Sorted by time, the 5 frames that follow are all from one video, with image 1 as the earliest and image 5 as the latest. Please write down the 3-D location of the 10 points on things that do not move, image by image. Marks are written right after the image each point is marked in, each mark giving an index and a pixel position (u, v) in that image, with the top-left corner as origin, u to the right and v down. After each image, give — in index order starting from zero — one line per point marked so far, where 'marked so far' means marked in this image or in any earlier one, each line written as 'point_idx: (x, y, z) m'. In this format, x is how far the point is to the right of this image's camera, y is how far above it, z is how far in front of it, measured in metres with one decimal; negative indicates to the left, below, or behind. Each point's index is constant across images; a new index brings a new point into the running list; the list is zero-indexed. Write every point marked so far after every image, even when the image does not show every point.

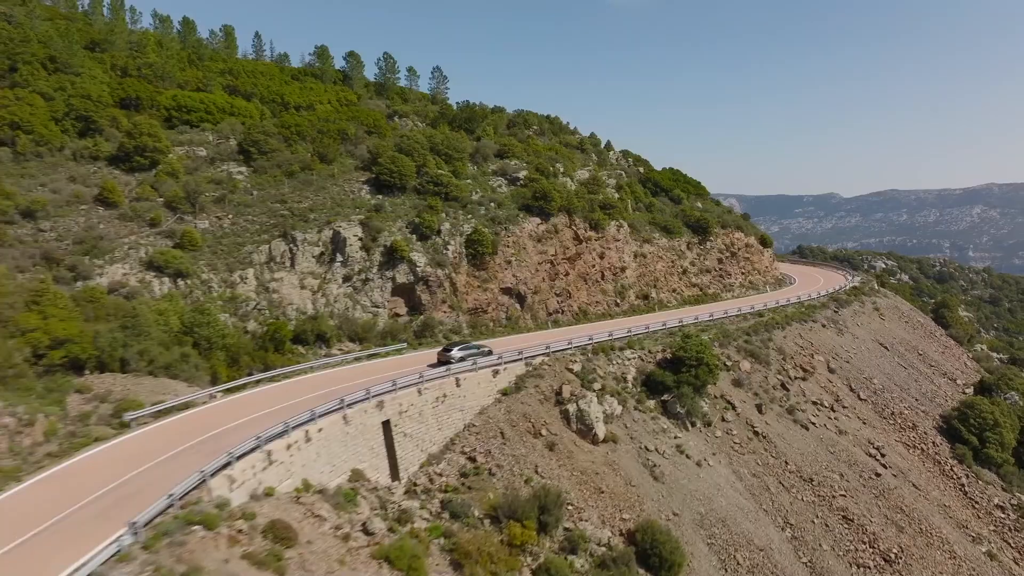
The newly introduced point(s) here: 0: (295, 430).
0: (-4.6, -3.0, +17.8) m
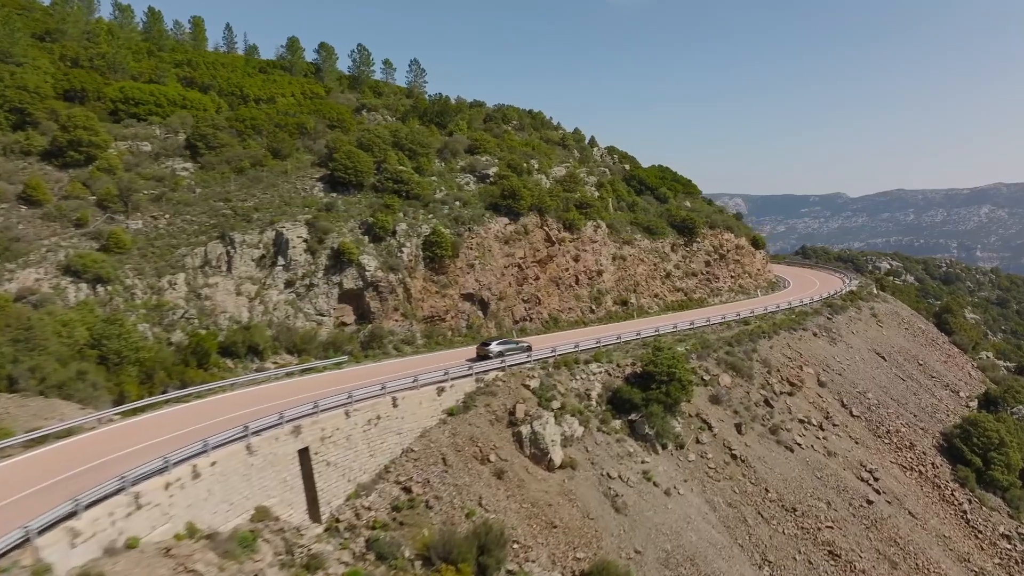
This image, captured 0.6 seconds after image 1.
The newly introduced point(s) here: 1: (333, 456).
0: (-6.1, -3.3, +15.2) m
1: (-4.2, -3.9, +19.3) m
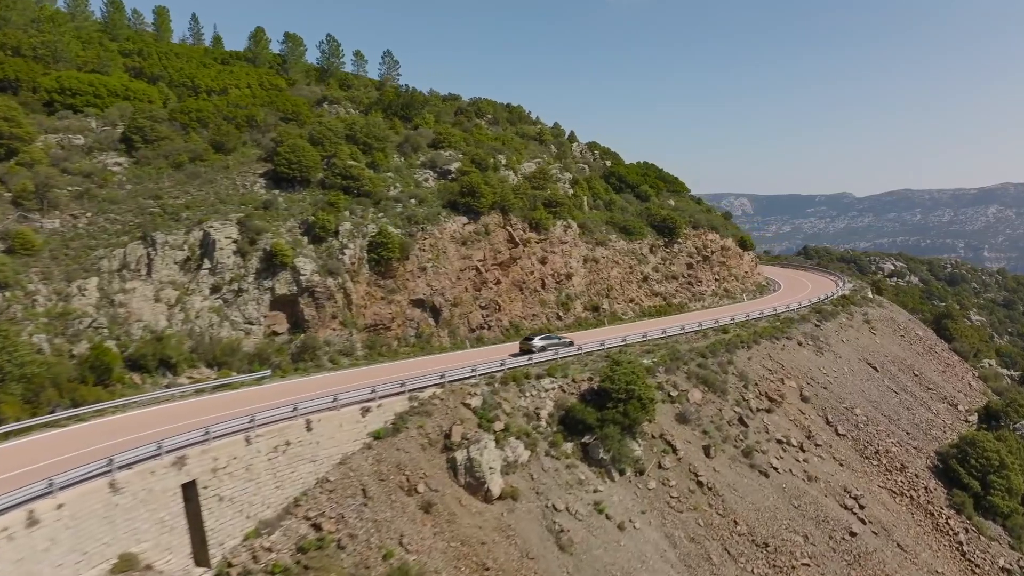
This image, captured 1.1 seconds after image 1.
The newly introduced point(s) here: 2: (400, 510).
0: (-7.8, -3.4, +12.7) m
1: (-5.8, -4.1, +16.8) m
2: (-2.5, -4.9, +18.4) m
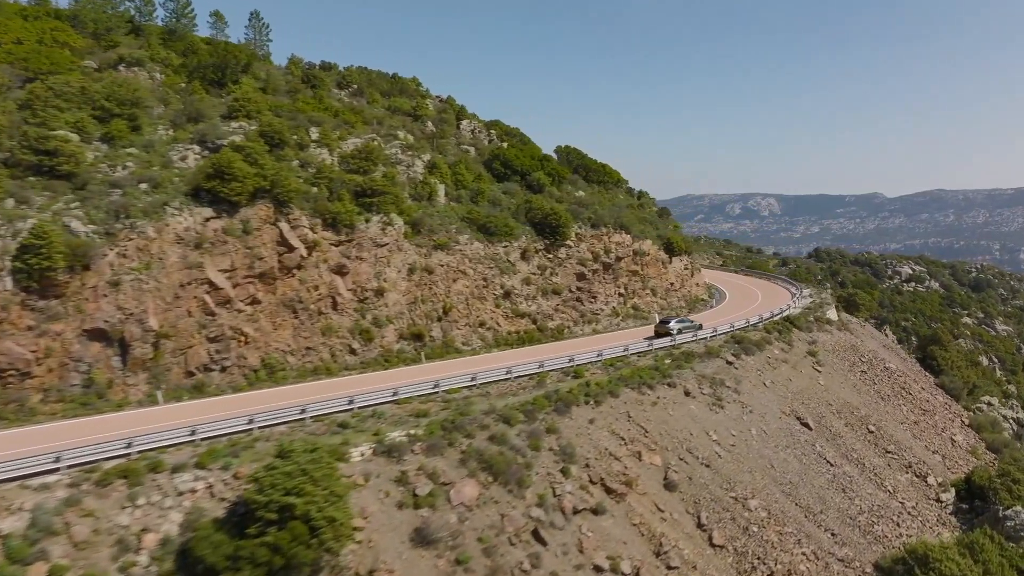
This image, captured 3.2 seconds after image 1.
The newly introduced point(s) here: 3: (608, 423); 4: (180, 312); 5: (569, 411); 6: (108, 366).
0: (-14.5, -4.0, +3.9) m
1: (-12.4, -4.6, +8.0) m
2: (-9.0, -5.5, +9.5) m
3: (+2.2, -3.0, +19.0) m
4: (-7.9, -0.6, +19.9) m
5: (+1.3, -2.7, +18.8) m
6: (-9.0, -1.7, +18.7) m
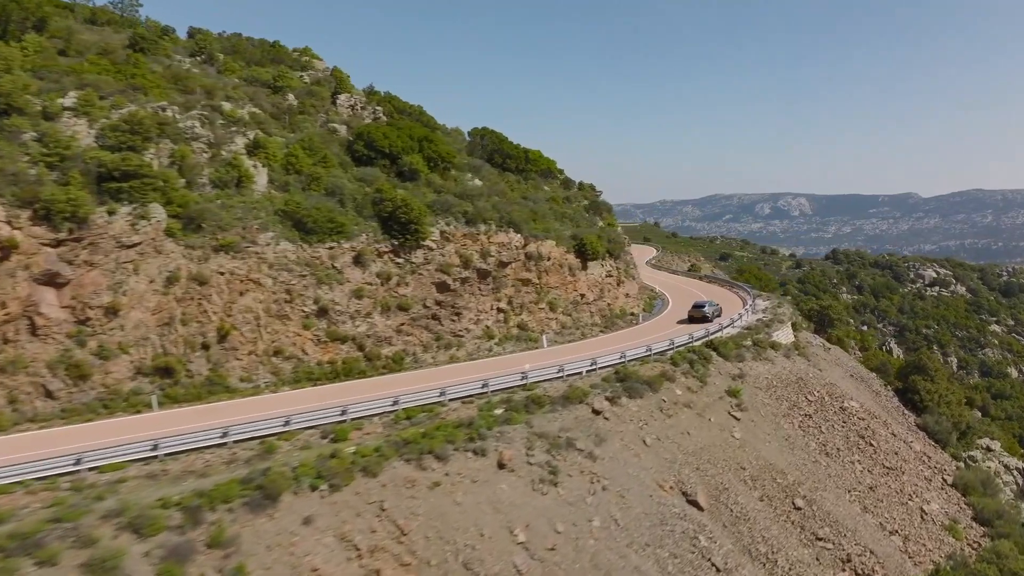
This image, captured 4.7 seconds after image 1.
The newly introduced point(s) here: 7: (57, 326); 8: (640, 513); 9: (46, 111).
0: (-19.8, -4.2, -2.2) m
1: (-17.5, -4.9, +1.8) m
2: (-14.1, -5.8, +3.2) m
3: (-2.5, -3.4, +12.3) m
4: (-12.7, -0.9, +13.6) m
5: (-3.4, -3.1, +12.1) m
6: (-13.8, -2.1, +12.4) m
7: (-9.2, -0.7, +16.7) m
8: (+2.4, -4.1, +15.2) m
9: (-11.1, +4.3, +19.9) m
